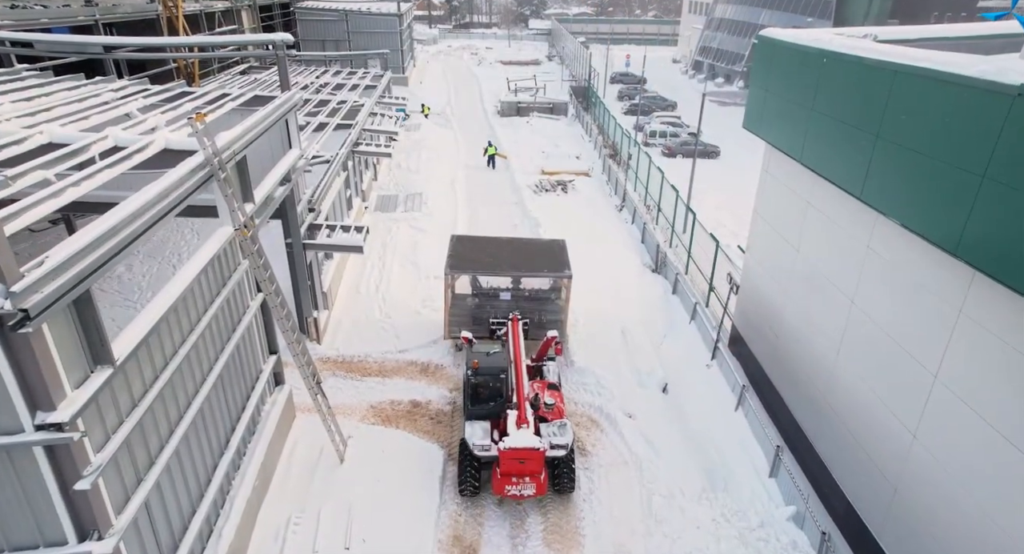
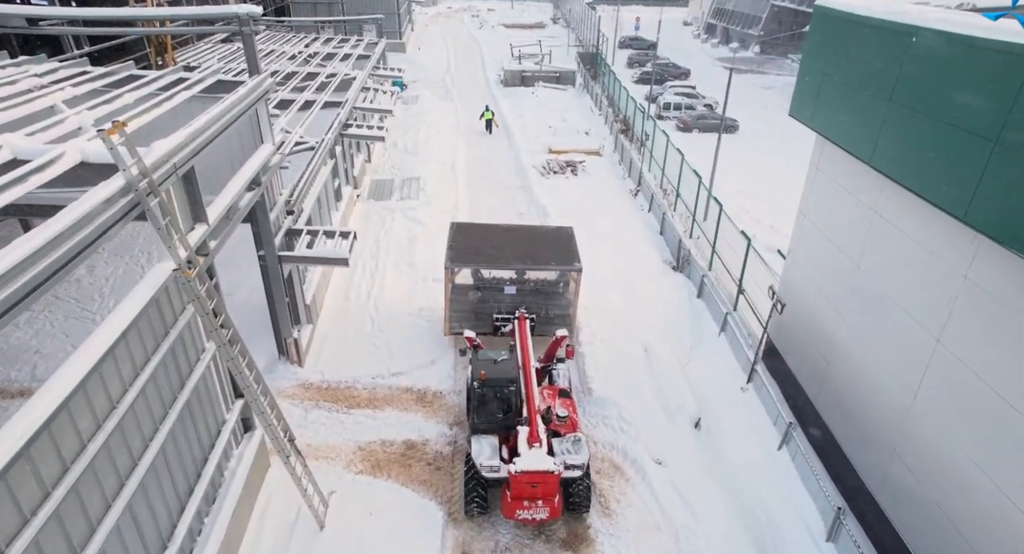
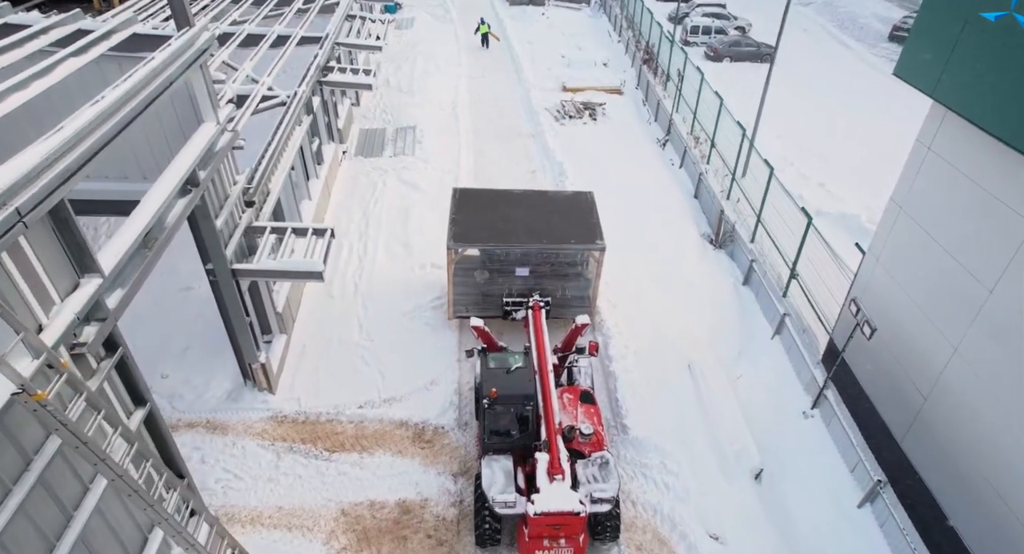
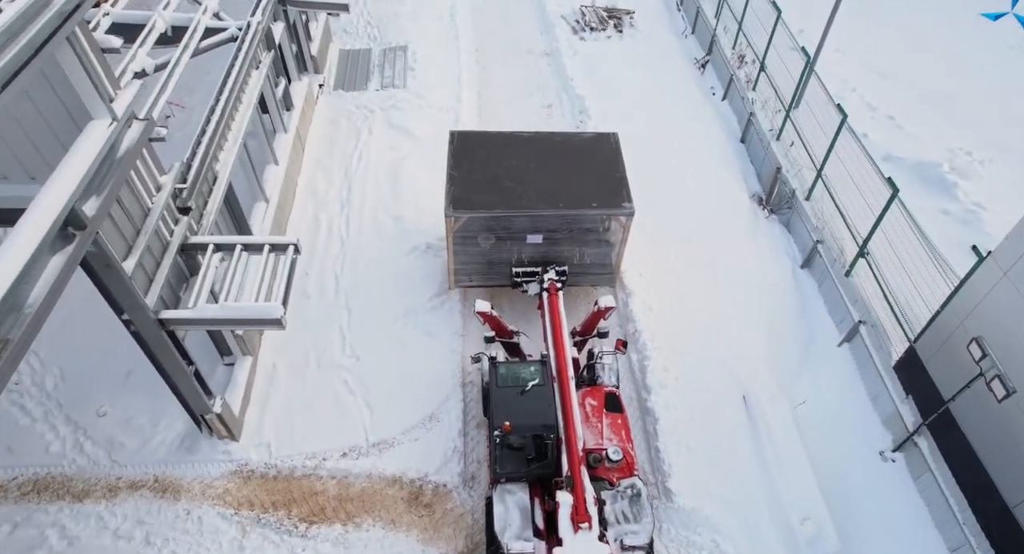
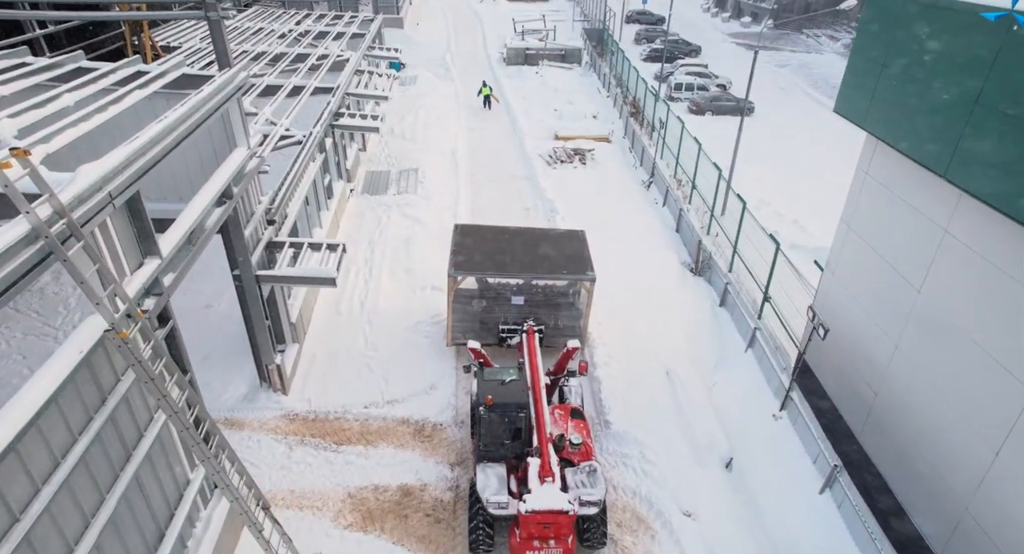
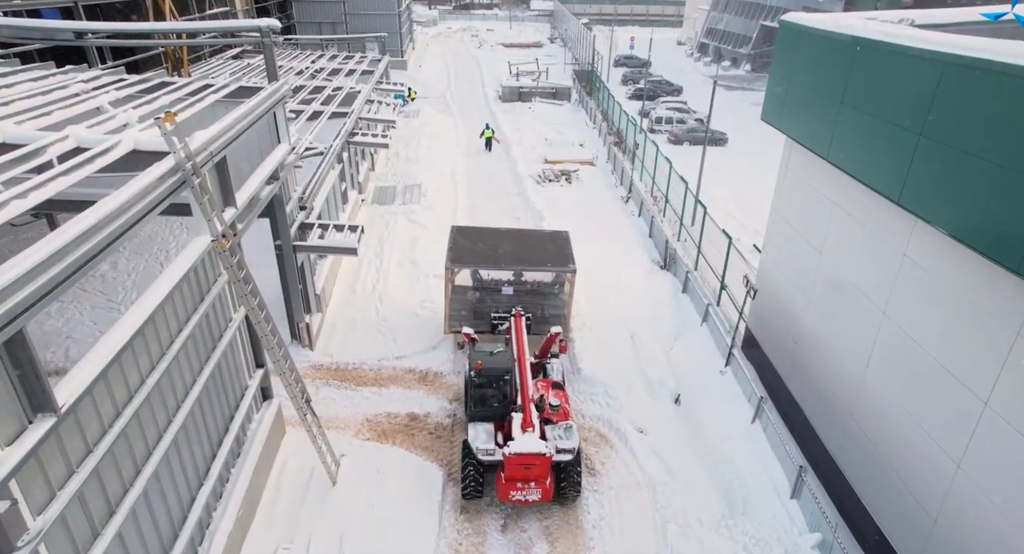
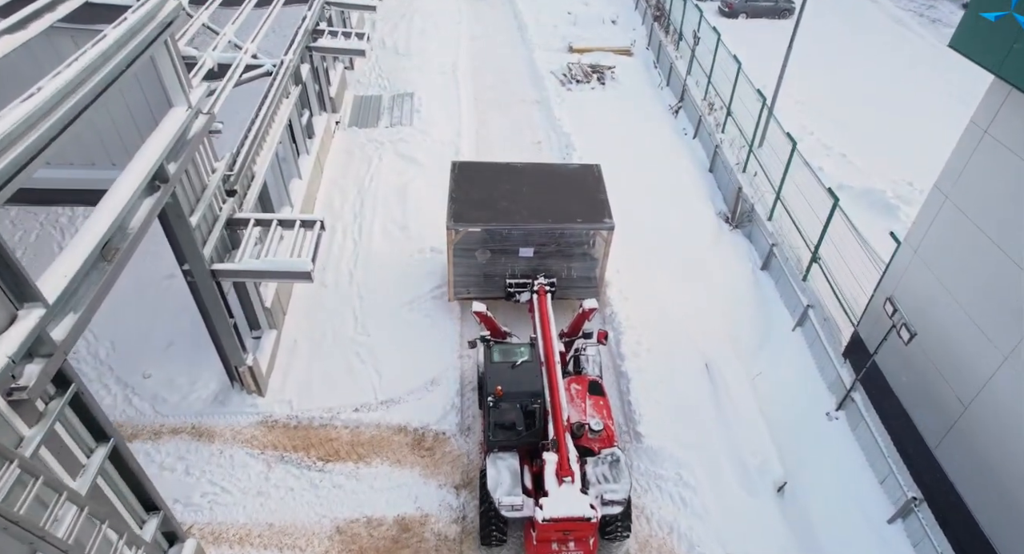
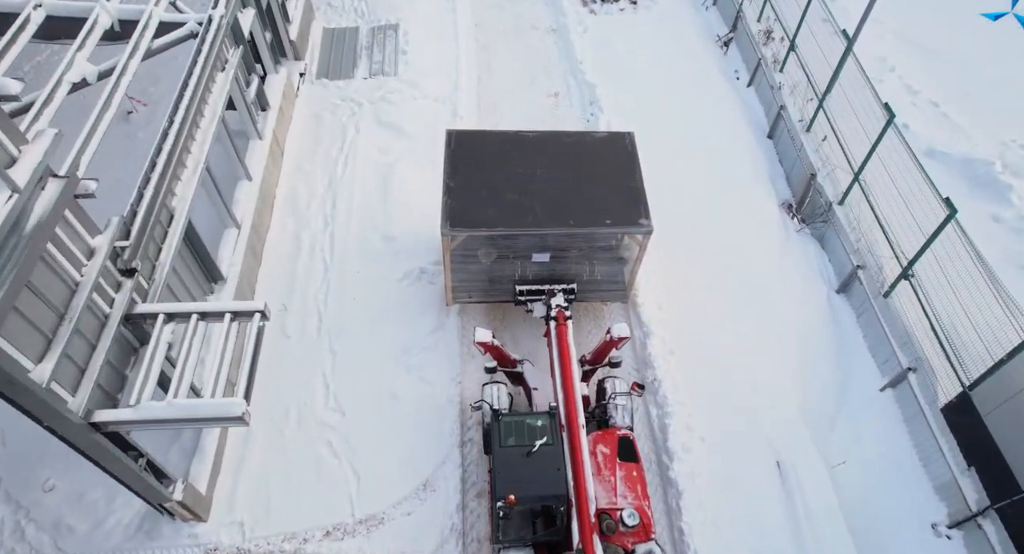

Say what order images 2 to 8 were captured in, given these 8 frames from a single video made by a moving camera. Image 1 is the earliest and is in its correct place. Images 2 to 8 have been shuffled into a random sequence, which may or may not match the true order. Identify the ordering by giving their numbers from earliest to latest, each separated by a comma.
6, 2, 5, 3, 7, 4, 8
